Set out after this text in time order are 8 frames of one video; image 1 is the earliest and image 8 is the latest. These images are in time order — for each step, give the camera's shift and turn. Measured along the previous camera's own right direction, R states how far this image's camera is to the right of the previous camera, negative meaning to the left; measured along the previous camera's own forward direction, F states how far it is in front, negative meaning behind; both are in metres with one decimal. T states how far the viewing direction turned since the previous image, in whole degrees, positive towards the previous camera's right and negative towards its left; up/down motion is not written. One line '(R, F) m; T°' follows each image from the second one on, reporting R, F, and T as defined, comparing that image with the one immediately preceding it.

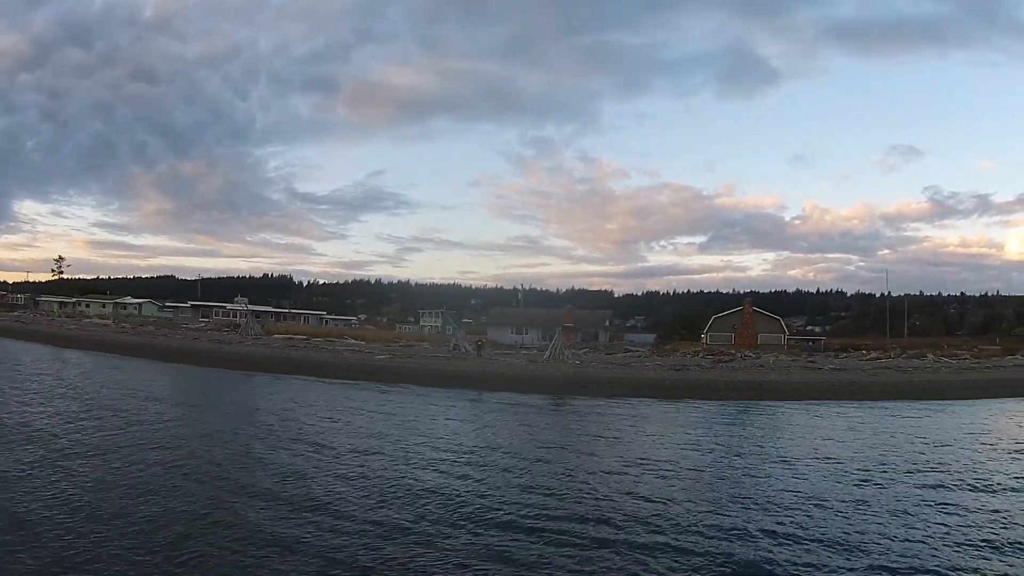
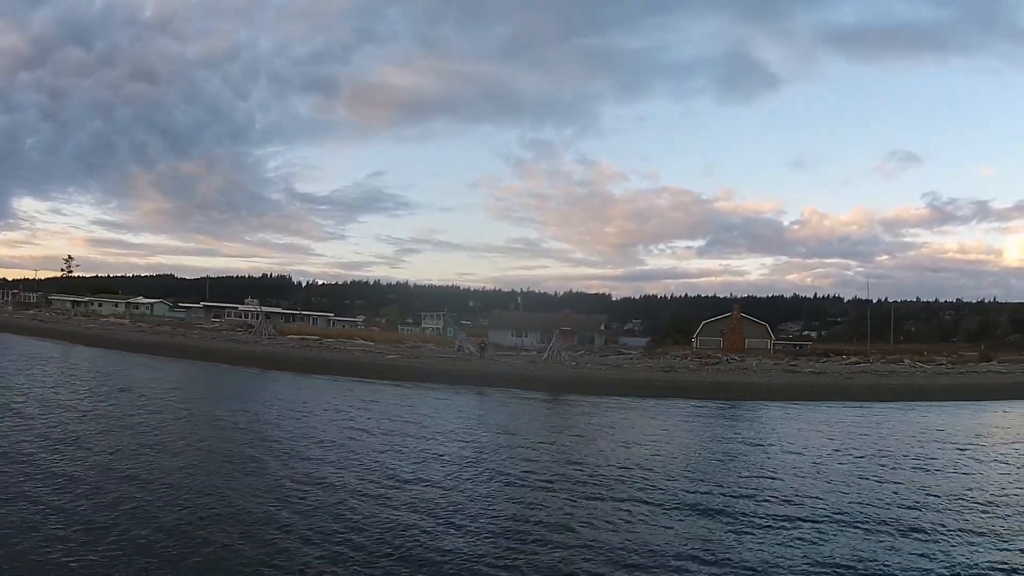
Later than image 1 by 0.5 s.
(0.0, -0.7) m; 0°
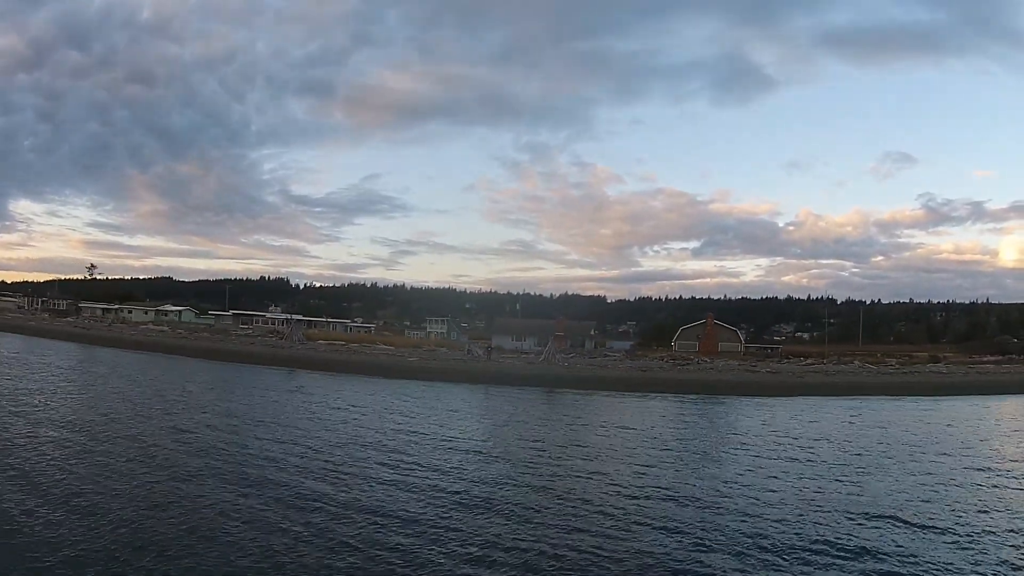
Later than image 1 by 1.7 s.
(-0.1, -1.8) m; 0°
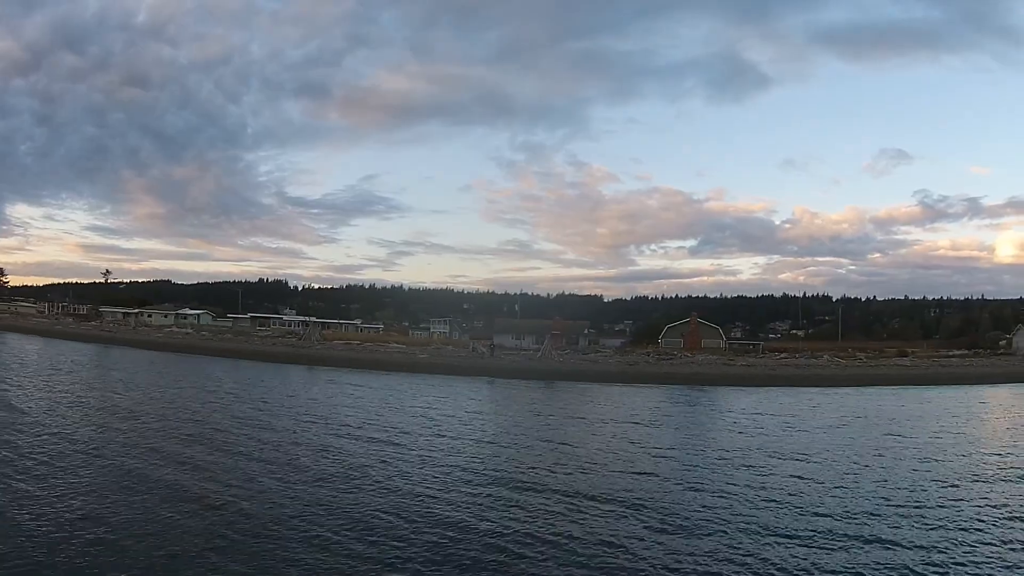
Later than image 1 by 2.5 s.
(-0.1, -1.4) m; 0°
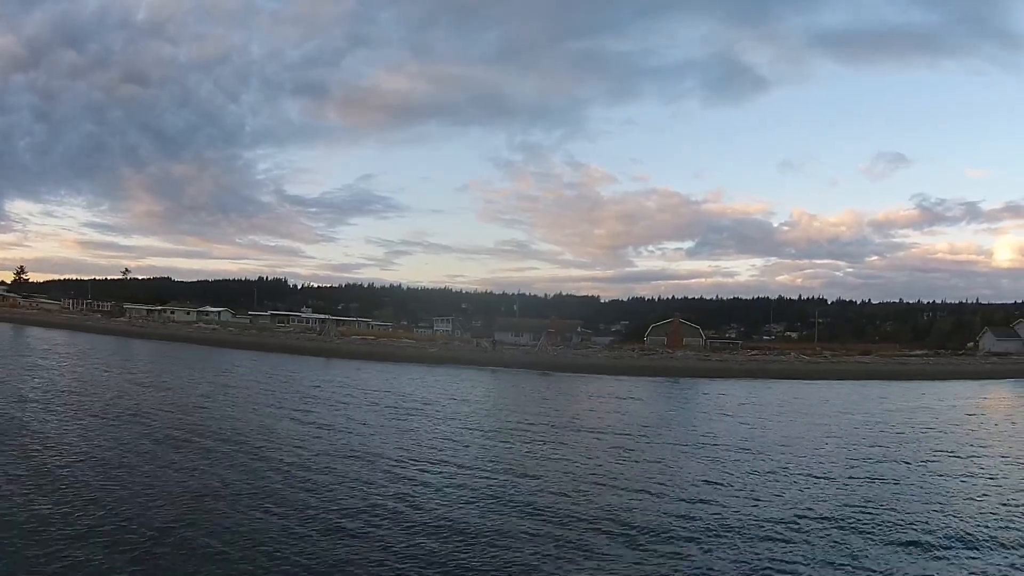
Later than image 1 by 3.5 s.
(-0.1, -1.8) m; 0°
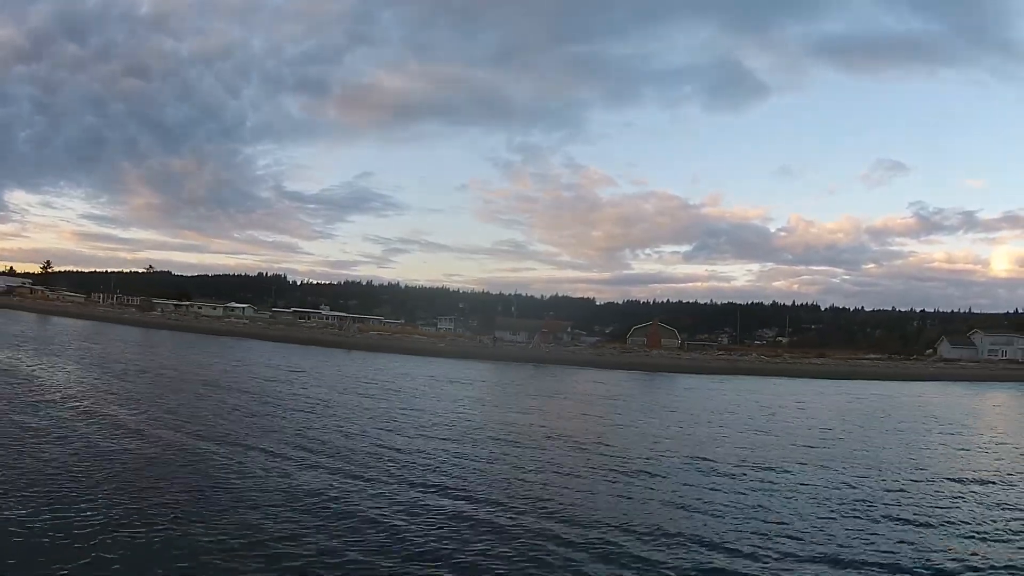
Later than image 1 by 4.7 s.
(-0.1, -2.5) m; 0°
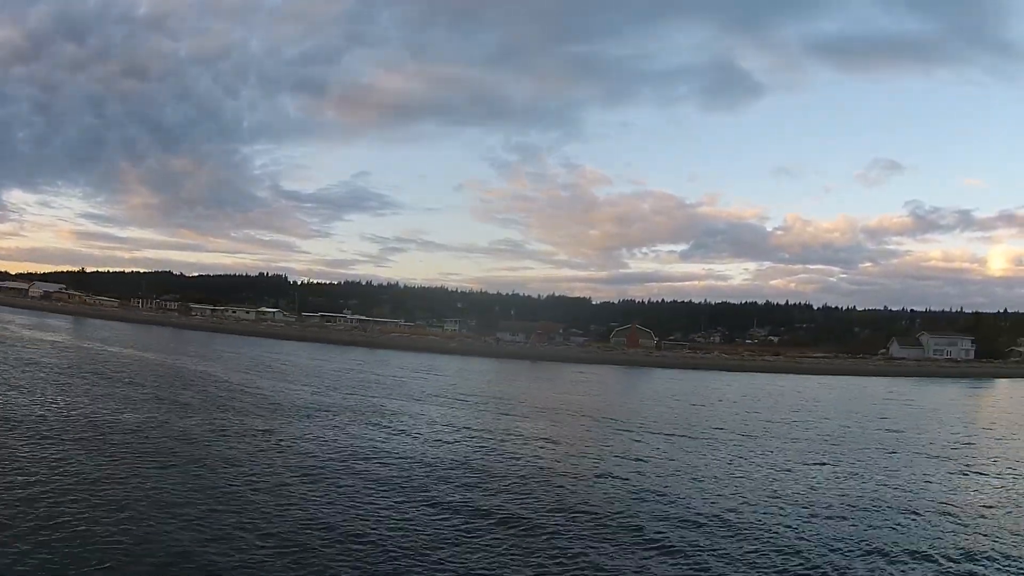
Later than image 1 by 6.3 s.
(-0.1, -3.6) m; 0°
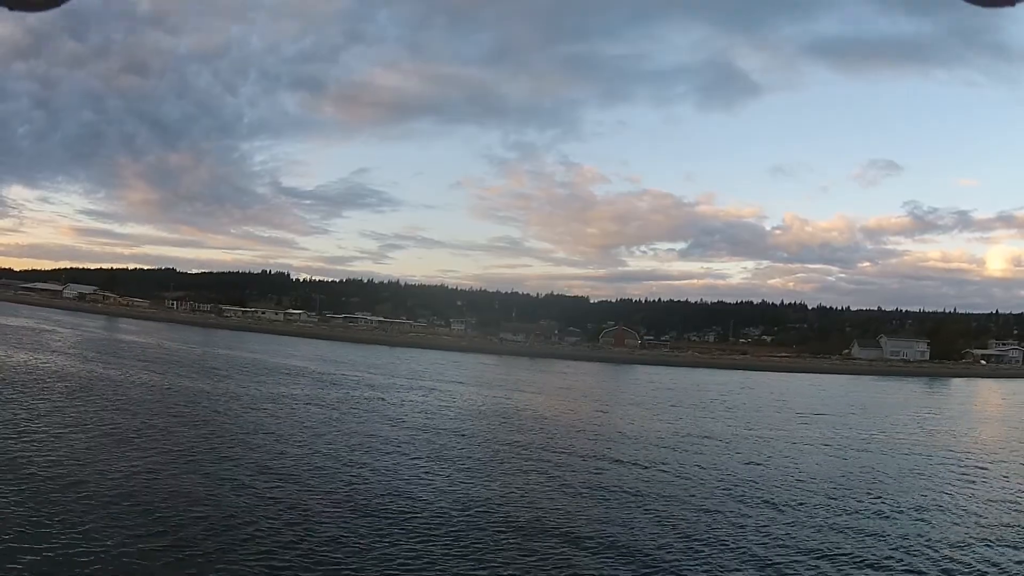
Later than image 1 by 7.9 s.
(-0.1, -3.6) m; 0°
